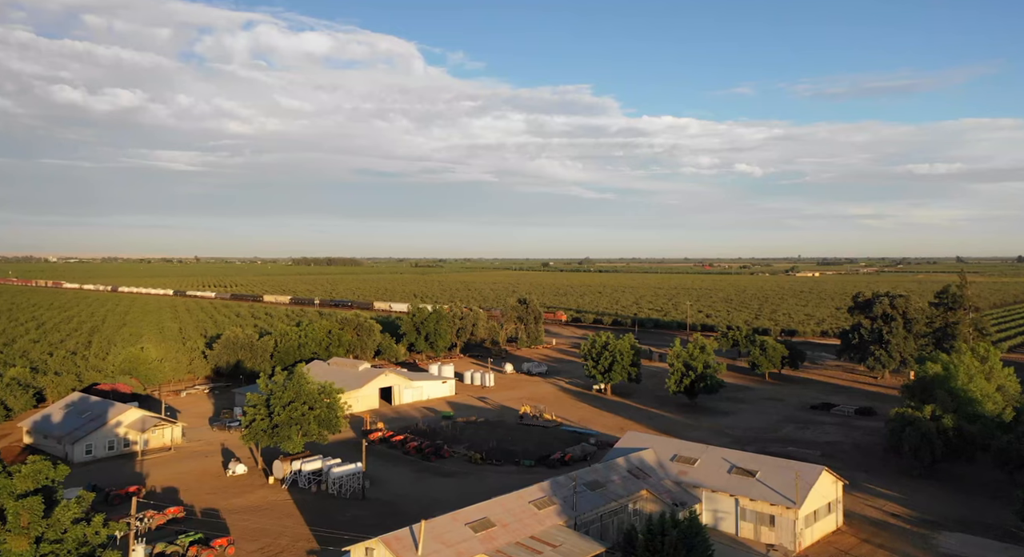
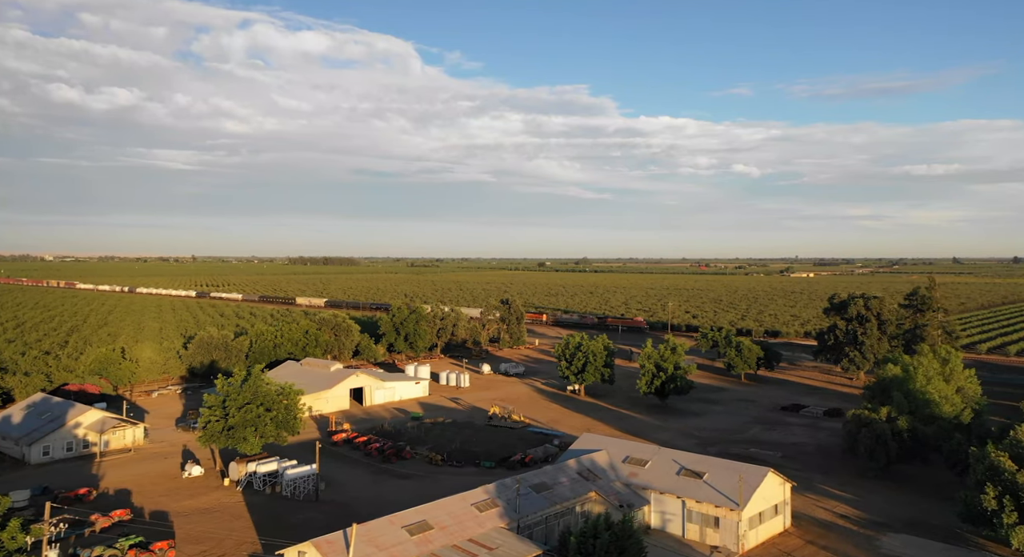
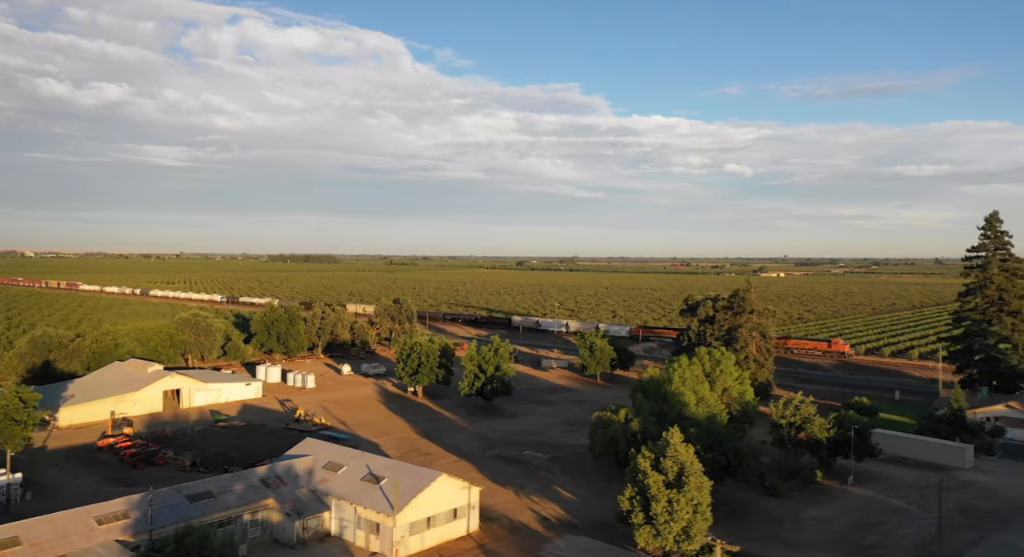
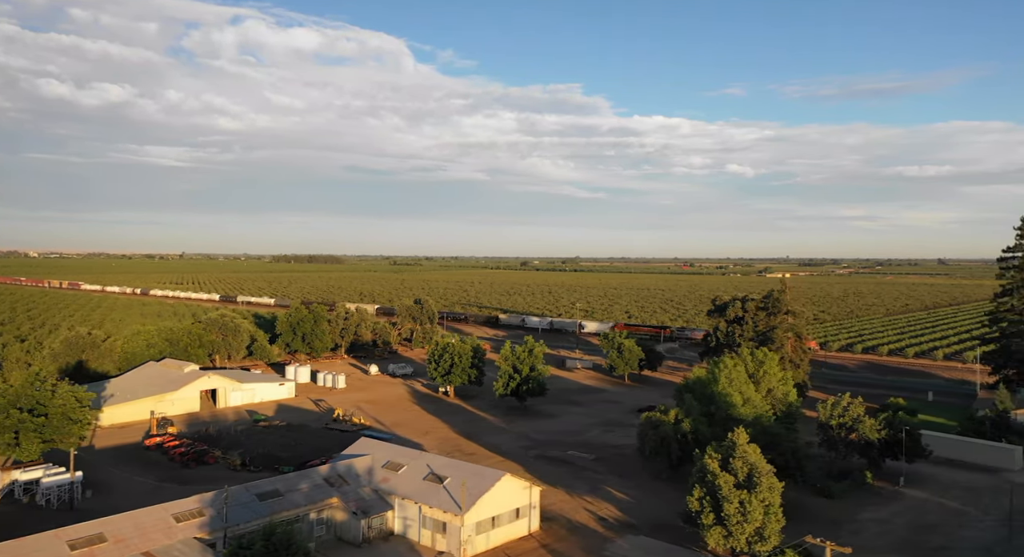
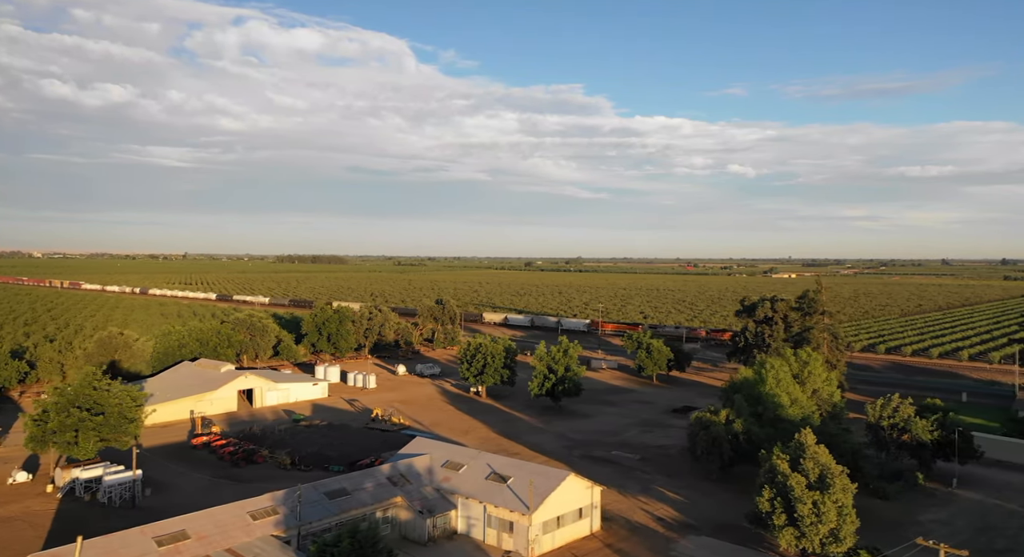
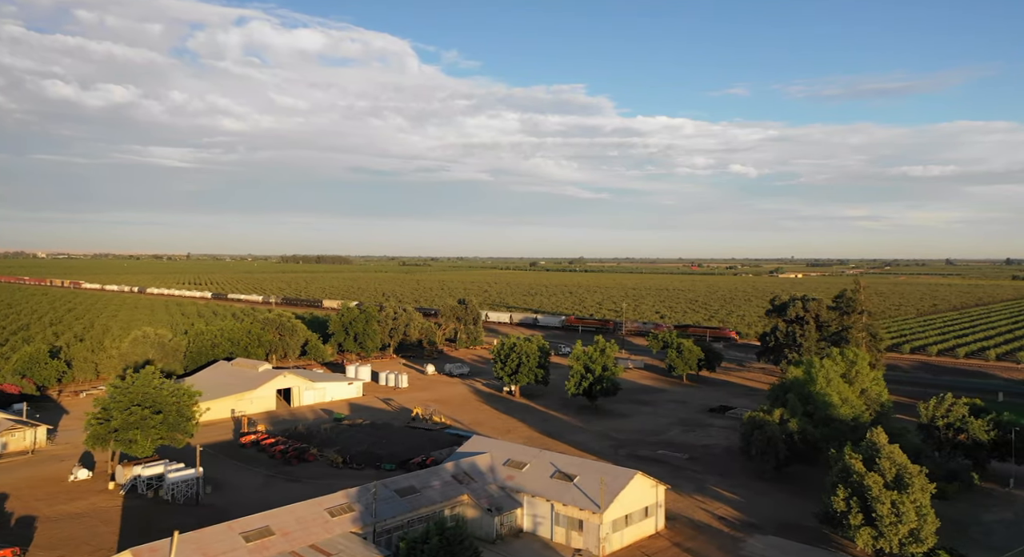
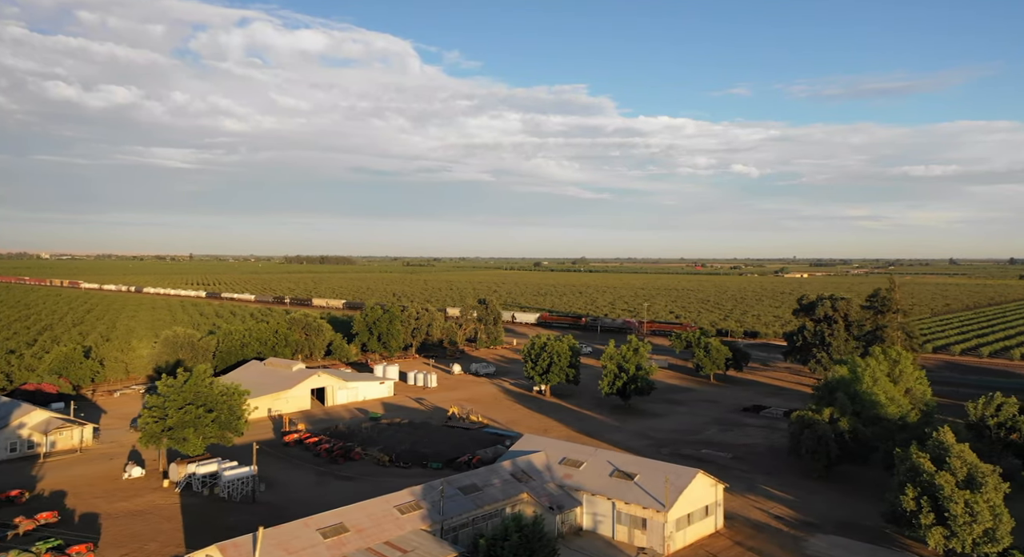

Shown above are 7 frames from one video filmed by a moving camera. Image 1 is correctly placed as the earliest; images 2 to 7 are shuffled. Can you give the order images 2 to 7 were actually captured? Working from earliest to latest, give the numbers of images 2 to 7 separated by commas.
2, 7, 6, 5, 4, 3
